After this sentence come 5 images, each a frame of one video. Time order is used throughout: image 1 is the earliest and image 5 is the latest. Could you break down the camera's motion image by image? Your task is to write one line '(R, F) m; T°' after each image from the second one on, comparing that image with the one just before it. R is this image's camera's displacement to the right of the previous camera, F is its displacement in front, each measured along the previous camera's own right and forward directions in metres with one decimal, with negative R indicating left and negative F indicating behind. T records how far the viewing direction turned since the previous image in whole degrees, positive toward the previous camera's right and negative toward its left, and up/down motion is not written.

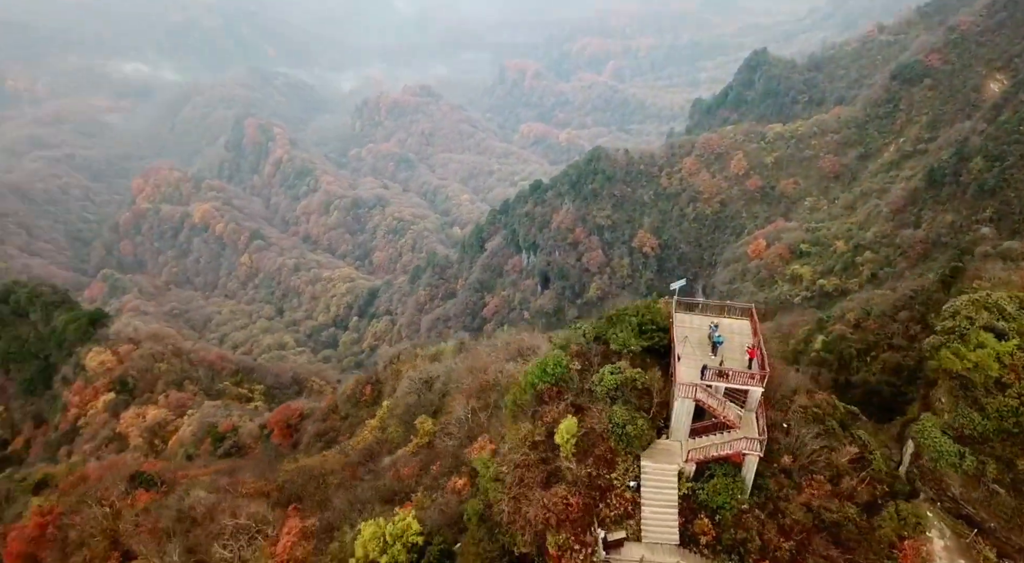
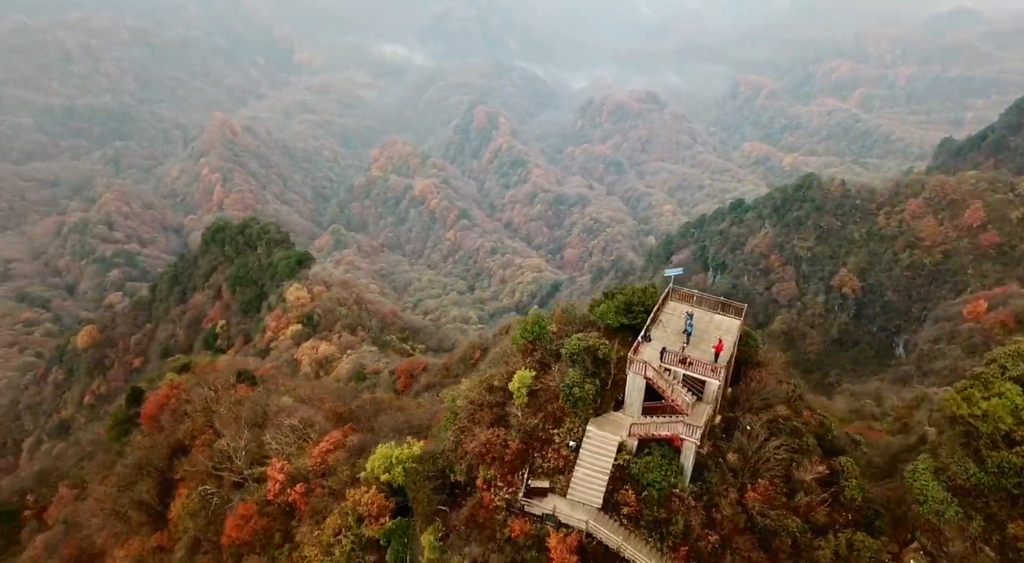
(+3.3, -0.4) m; -14°
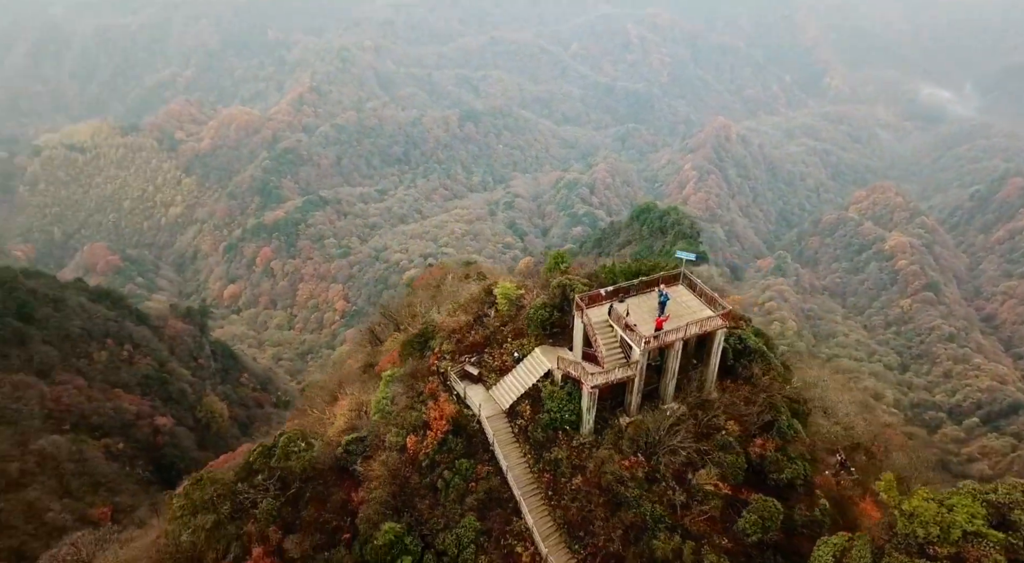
(+6.9, +0.2) m; -30°
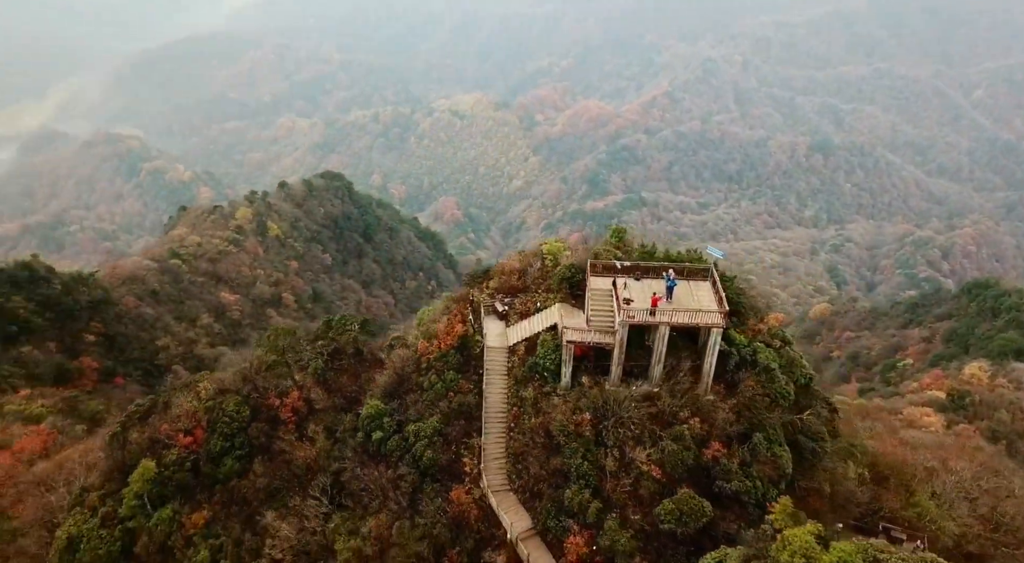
(+4.4, -0.3) m; -21°
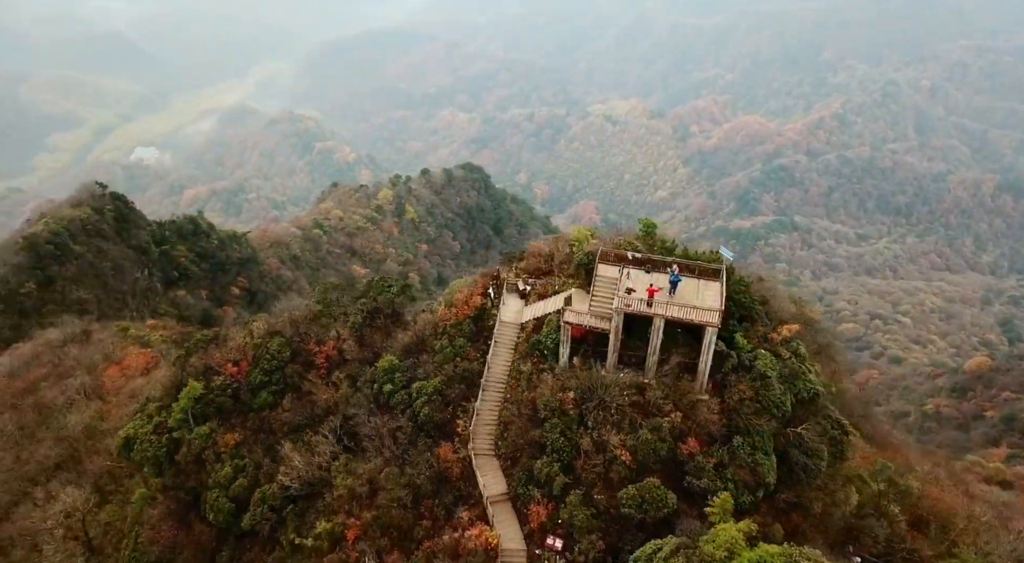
(+1.9, -0.4) m; -9°
